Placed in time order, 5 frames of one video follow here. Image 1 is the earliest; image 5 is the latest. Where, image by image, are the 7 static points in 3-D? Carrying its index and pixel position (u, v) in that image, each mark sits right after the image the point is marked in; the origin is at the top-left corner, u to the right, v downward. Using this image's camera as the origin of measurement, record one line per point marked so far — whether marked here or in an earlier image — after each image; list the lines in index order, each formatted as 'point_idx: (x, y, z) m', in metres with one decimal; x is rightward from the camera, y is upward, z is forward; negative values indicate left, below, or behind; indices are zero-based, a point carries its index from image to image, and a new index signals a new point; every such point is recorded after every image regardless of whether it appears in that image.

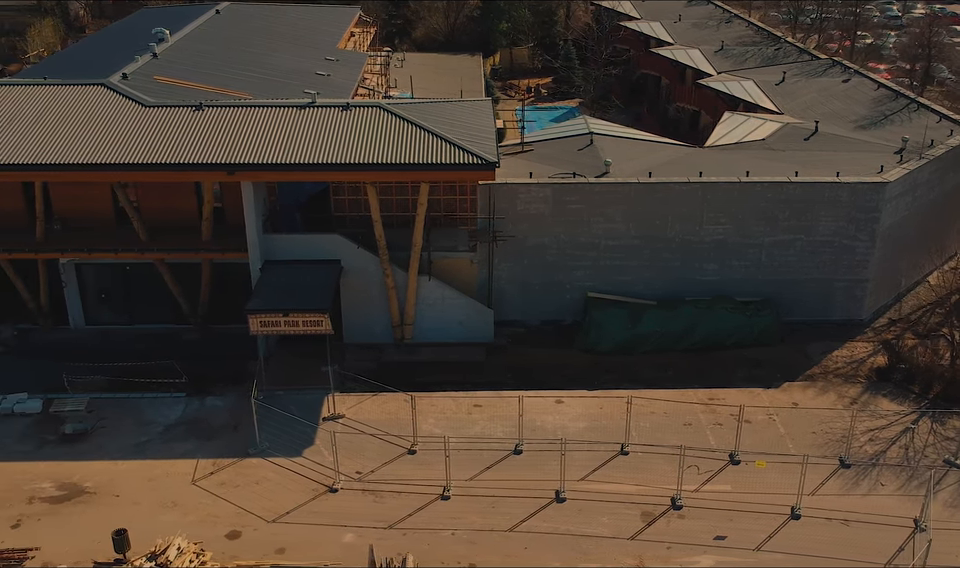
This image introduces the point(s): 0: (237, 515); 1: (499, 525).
0: (-5.0, -4.8, +19.7) m
1: (+0.4, -4.9, +19.4) m
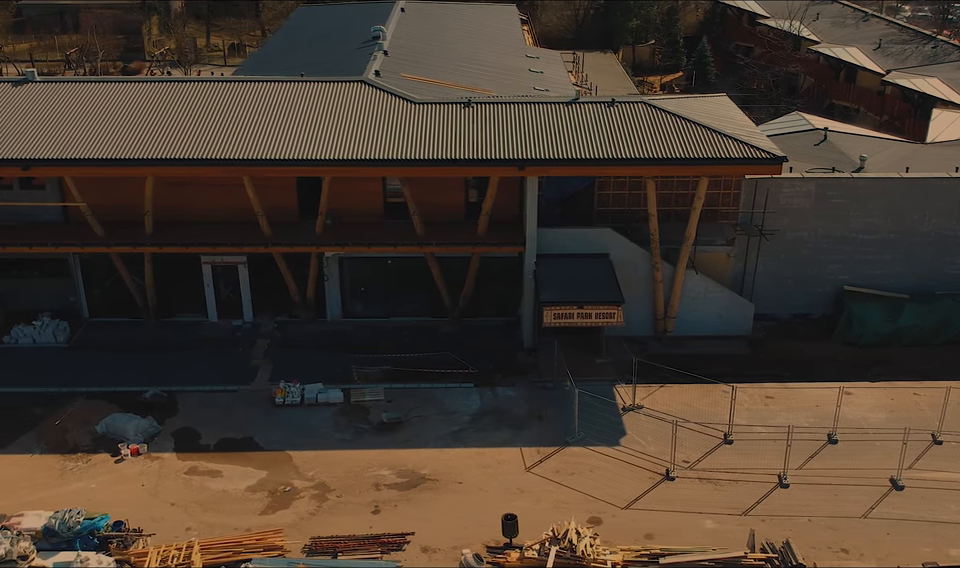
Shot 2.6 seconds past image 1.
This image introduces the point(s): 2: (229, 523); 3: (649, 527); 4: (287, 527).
0: (+2.3, -4.6, +20.2) m
1: (+7.7, -4.7, +19.9) m
2: (-5.2, -4.9, +19.7) m
3: (+3.4, -4.9, +19.4) m
4: (-3.9, -5.0, +19.5) m
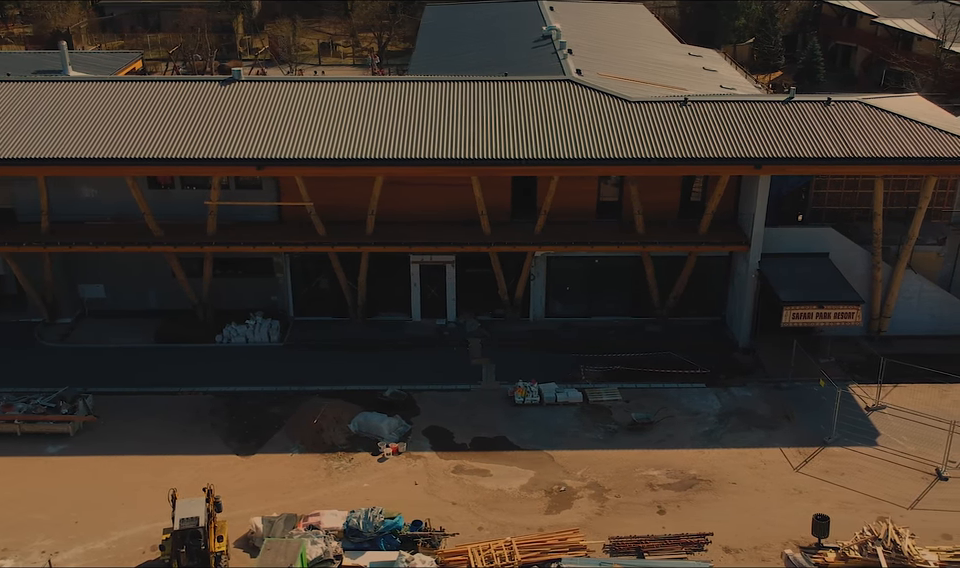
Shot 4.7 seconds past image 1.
0: (+8.3, -4.6, +20.2) m
1: (+13.7, -4.7, +19.8) m
2: (+0.8, -4.9, +19.7) m
3: (+9.4, -4.9, +19.3) m
4: (+2.1, -5.0, +19.5) m
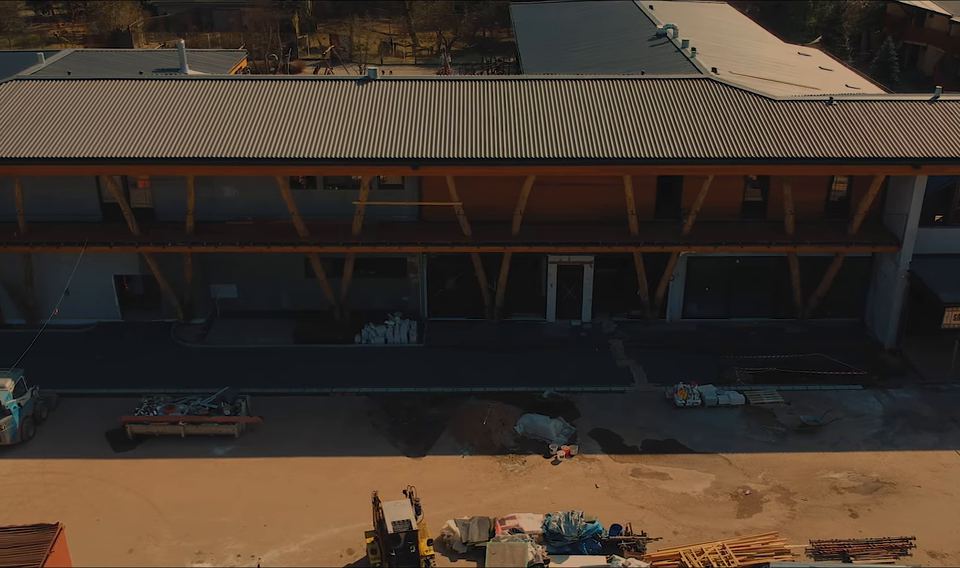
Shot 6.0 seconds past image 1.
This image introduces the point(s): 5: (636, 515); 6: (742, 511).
0: (+12.3, -4.7, +19.9) m
1: (+17.7, -4.8, +19.6) m
2: (+4.8, -5.0, +19.5) m
3: (+13.4, -5.0, +19.1) m
4: (+6.0, -5.0, +19.3) m
5: (+3.2, -4.8, +19.8) m
6: (+5.5, -4.7, +20.0) m
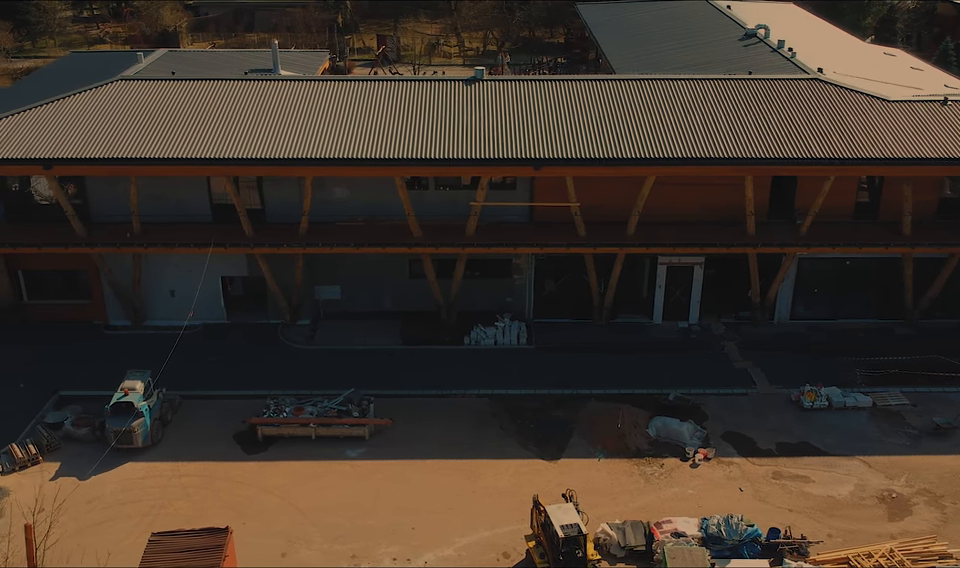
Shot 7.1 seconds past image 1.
0: (+15.4, -4.7, +19.8) m
1: (+20.8, -4.8, +19.4) m
2: (+7.9, -5.0, +19.3) m
3: (+16.5, -5.0, +19.0) m
4: (+9.1, -5.0, +19.2) m
5: (+6.3, -4.8, +19.7) m
6: (+8.6, -4.8, +19.8) m
